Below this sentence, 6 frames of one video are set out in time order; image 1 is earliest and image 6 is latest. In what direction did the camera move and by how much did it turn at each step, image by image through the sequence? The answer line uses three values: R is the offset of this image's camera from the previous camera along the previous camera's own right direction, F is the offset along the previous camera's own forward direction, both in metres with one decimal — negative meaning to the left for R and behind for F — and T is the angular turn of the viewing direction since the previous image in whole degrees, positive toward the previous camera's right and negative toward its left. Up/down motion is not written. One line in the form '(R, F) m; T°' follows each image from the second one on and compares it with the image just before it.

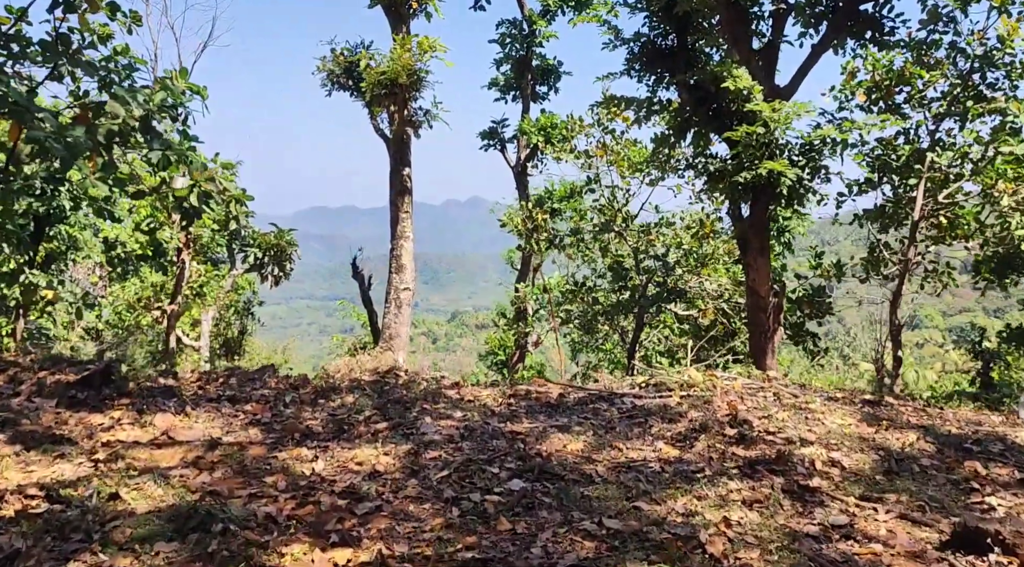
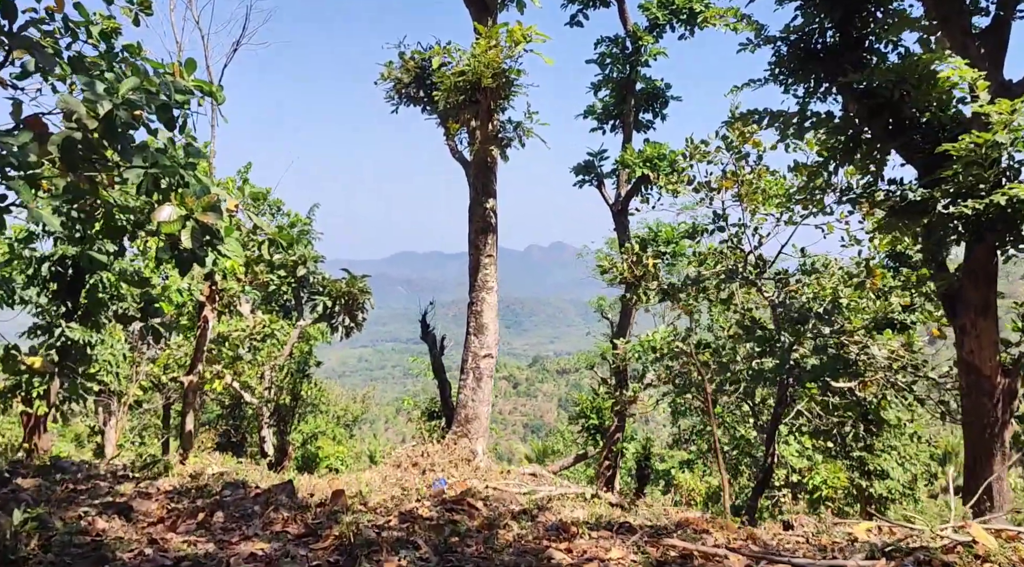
(-0.2, +2.0) m; -5°
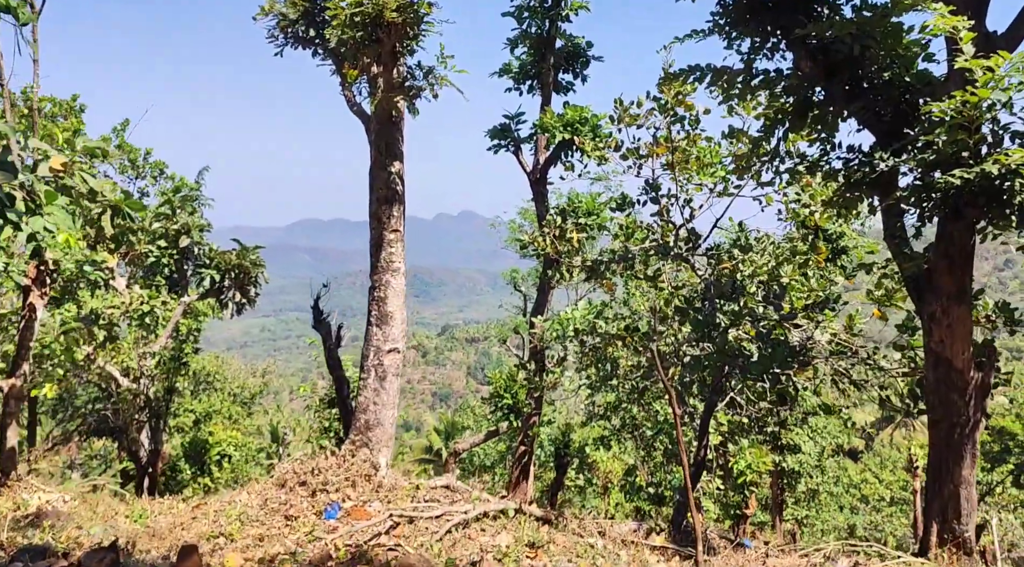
(0.0, +1.0) m; +6°
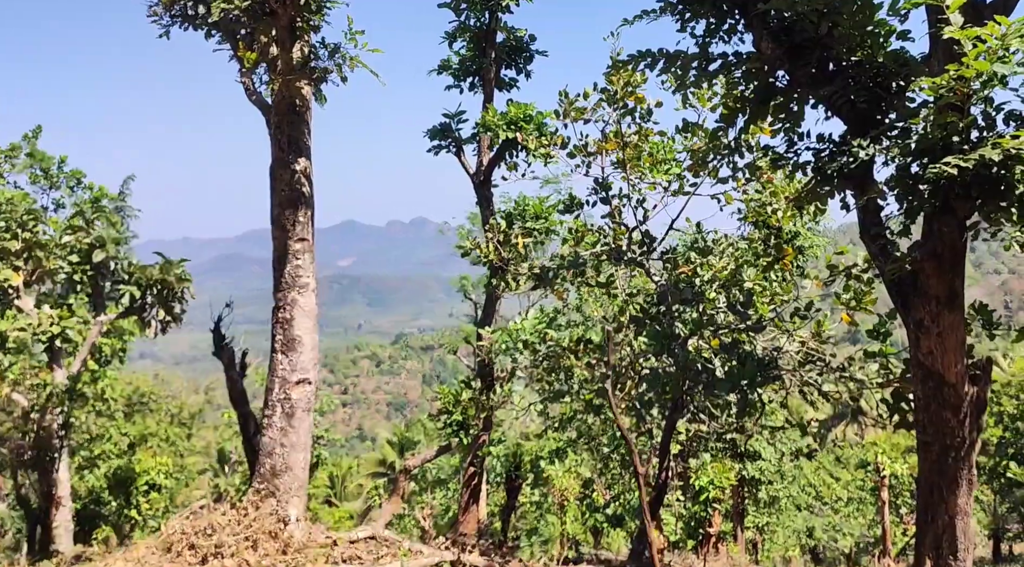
(+0.1, +0.7) m; +3°
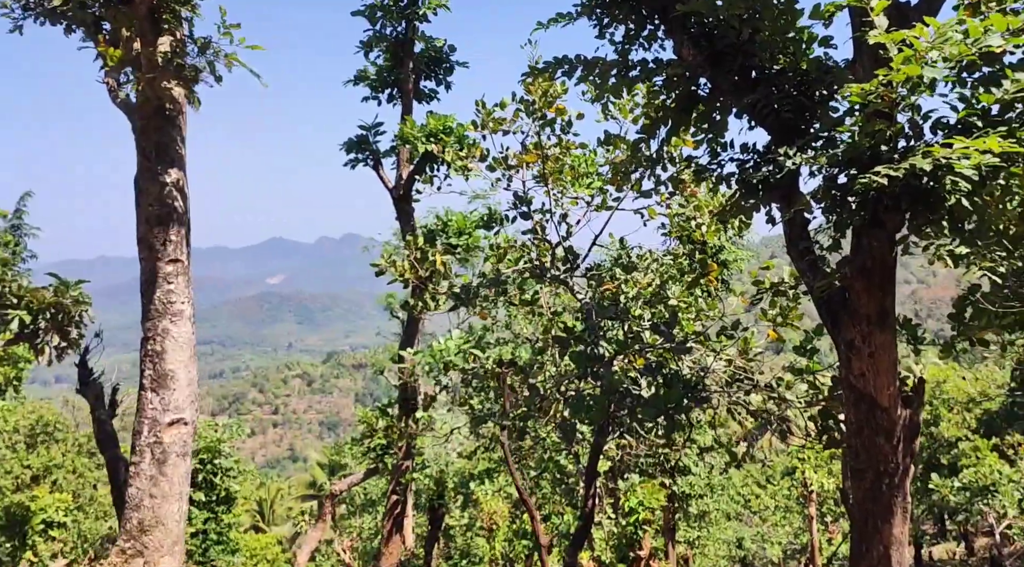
(+0.1, +0.4) m; +4°
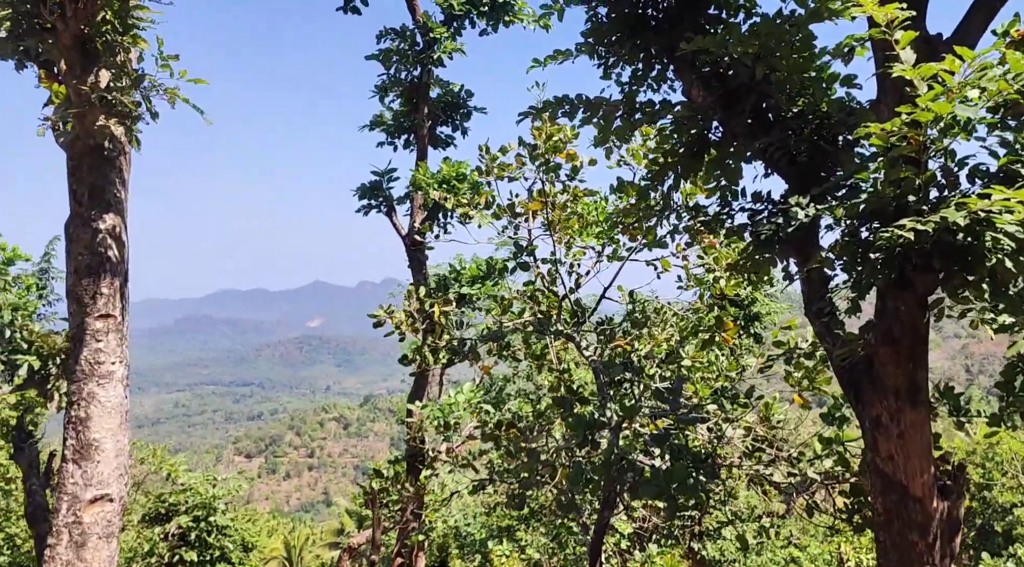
(+0.3, +0.5) m; -2°
